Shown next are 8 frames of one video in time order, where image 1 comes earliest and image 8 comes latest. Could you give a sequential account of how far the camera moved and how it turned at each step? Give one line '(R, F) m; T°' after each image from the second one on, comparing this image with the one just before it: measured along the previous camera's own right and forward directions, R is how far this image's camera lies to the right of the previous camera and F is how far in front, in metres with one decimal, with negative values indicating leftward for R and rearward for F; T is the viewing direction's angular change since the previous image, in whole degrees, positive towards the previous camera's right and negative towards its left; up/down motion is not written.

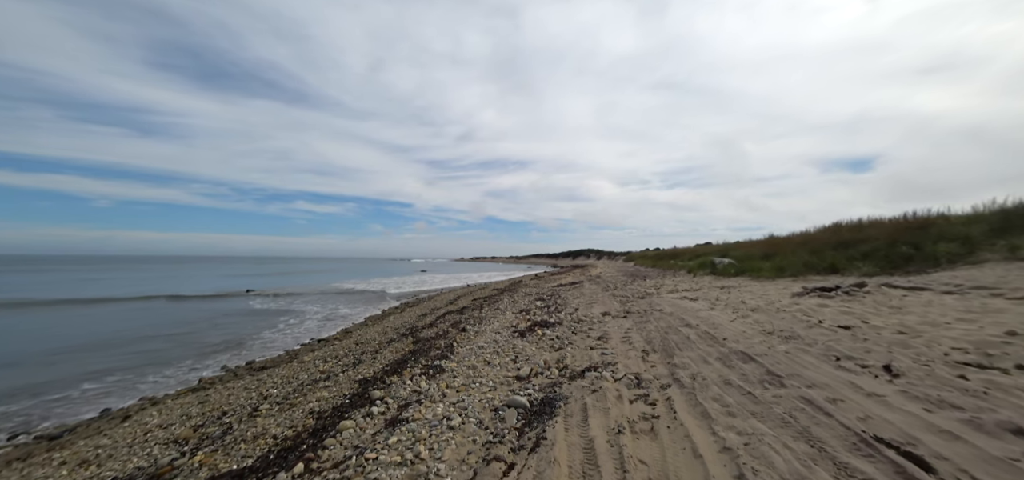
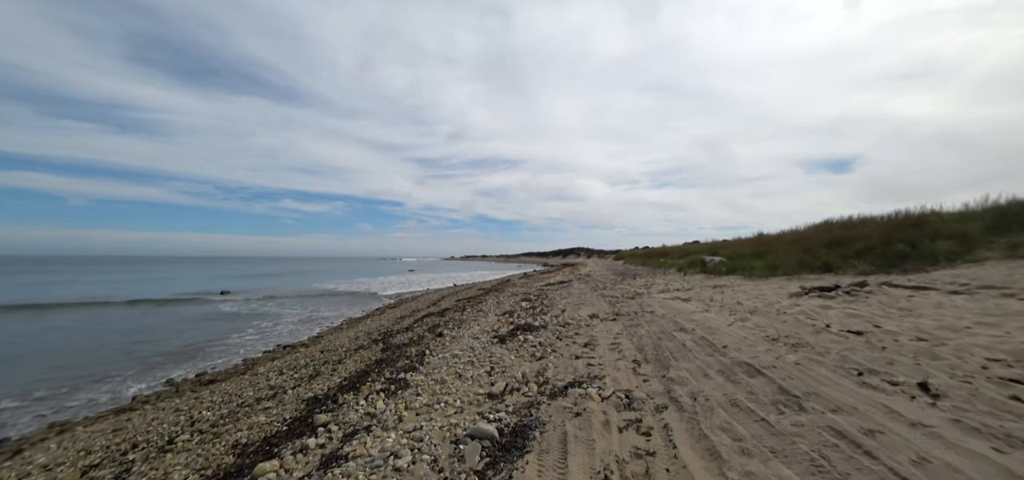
(+0.3, +0.7) m; +2°
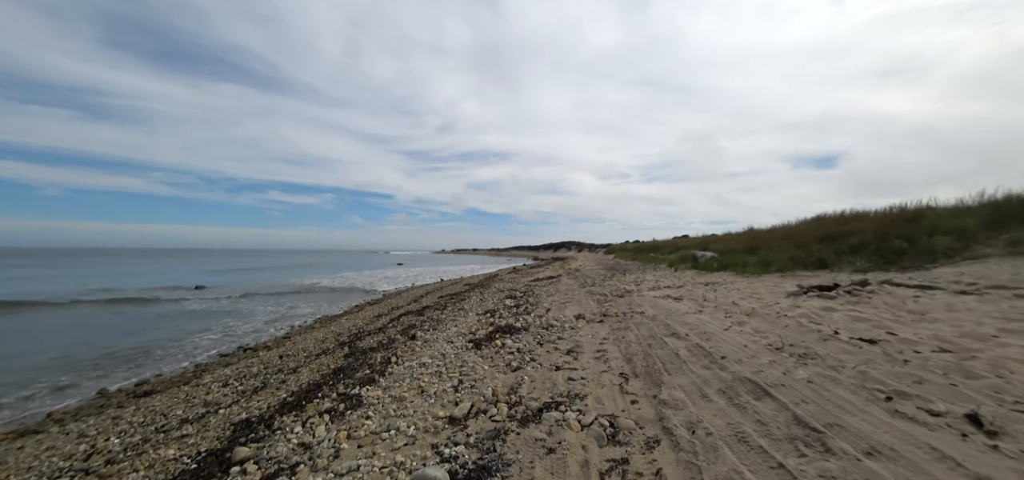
(+0.3, +0.7) m; +2°
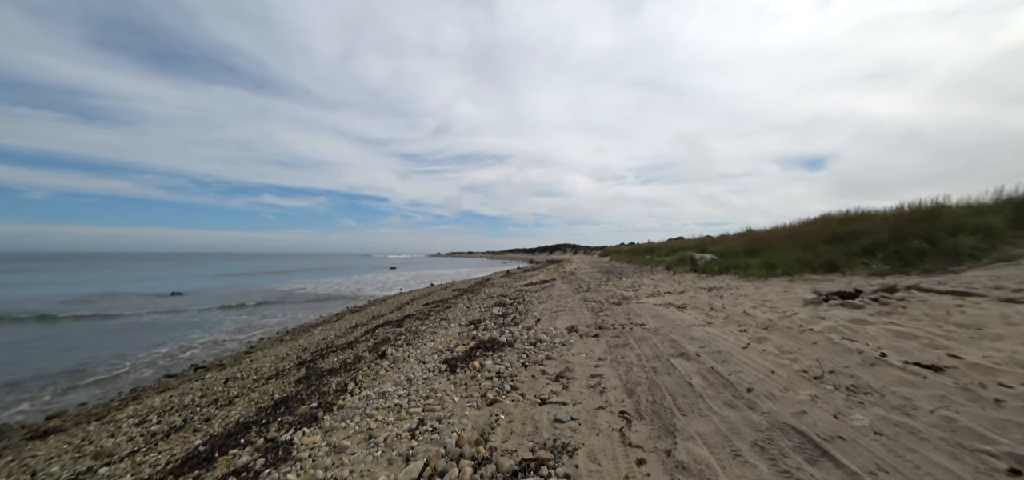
(+0.3, +1.0) m; +1°
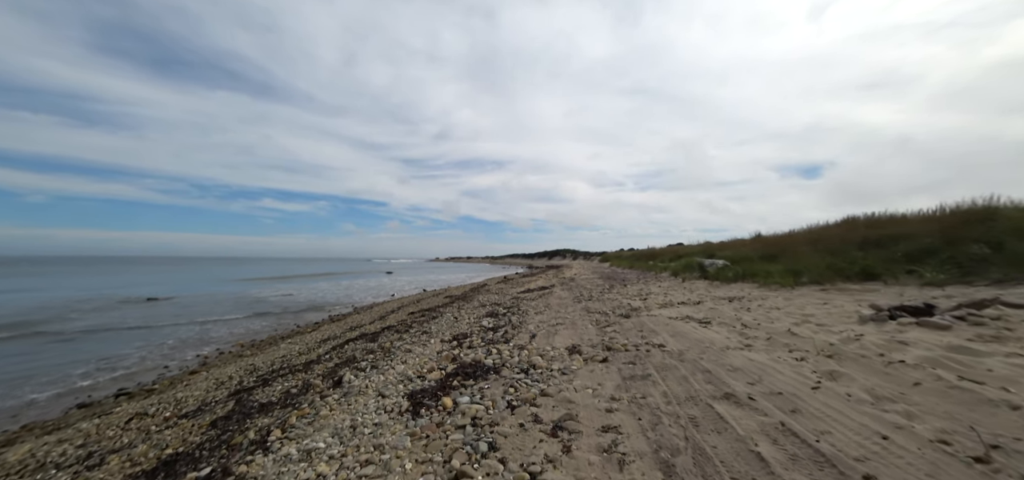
(+0.2, +1.4) m; 0°
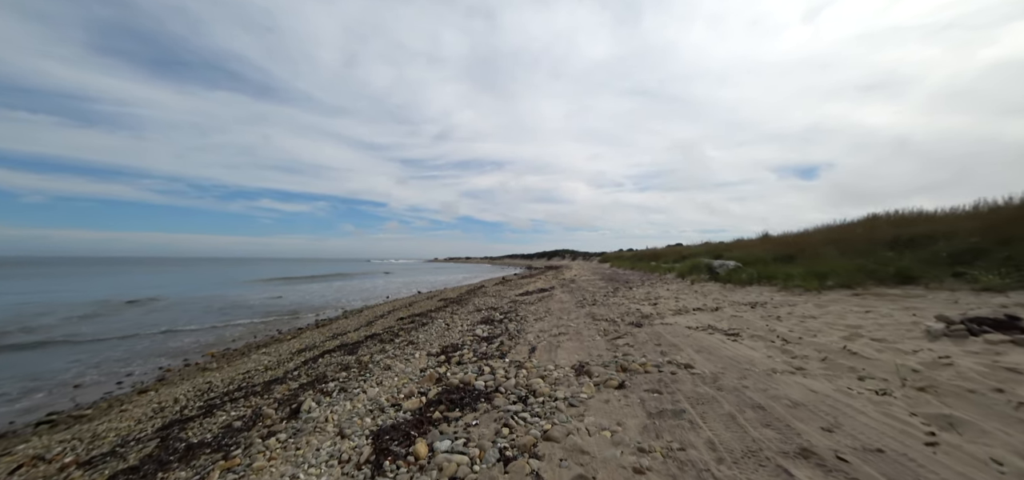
(+0.1, +1.1) m; 0°
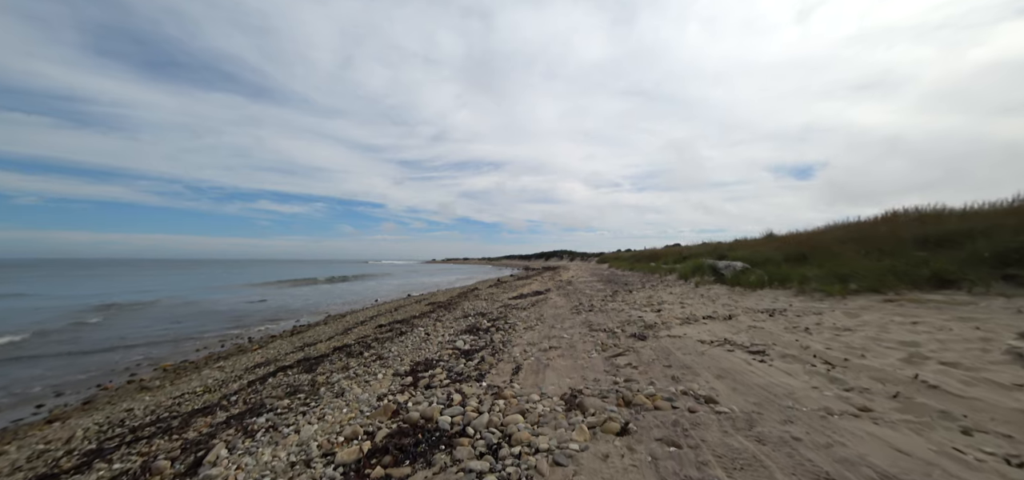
(+0.3, +1.1) m; 0°
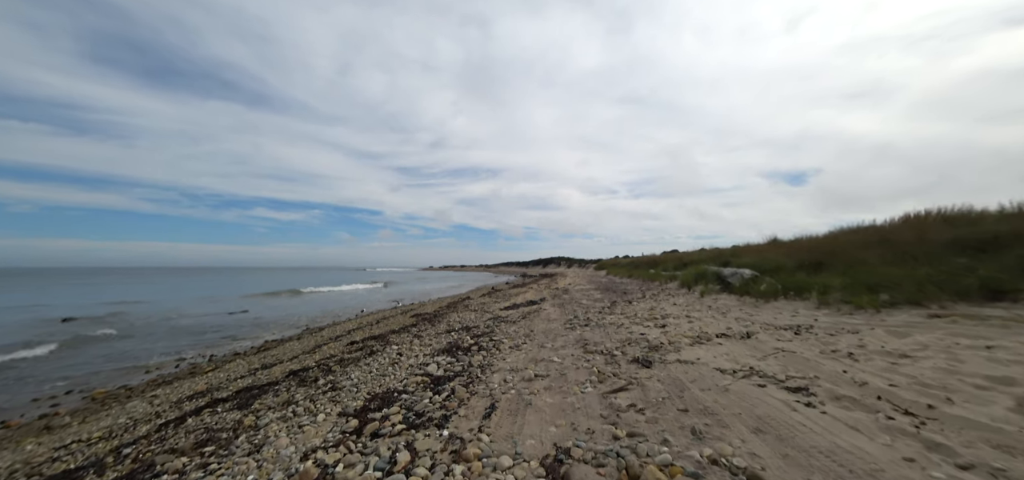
(+0.4, +1.2) m; 0°
